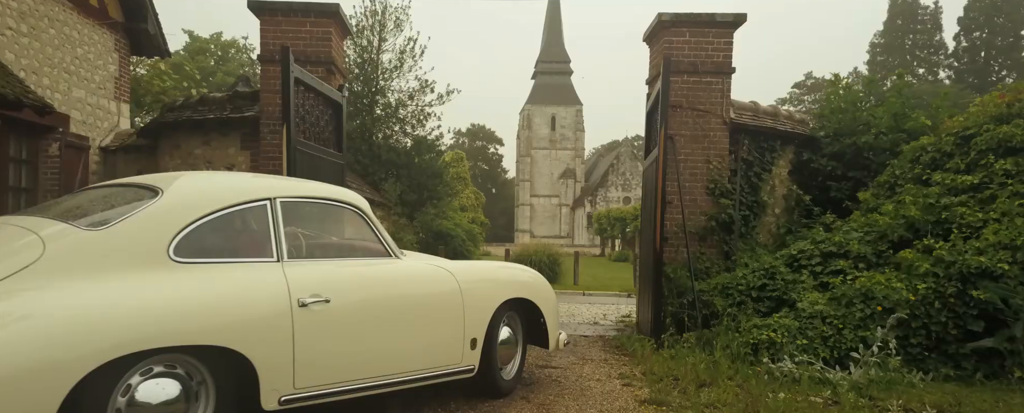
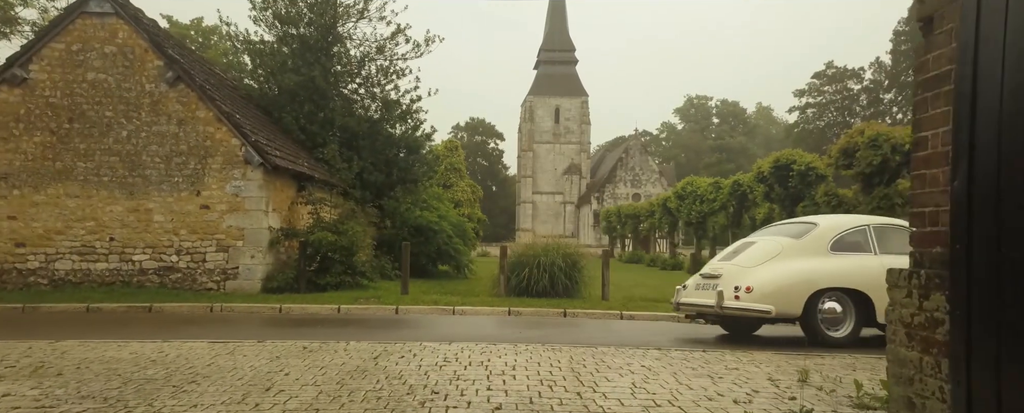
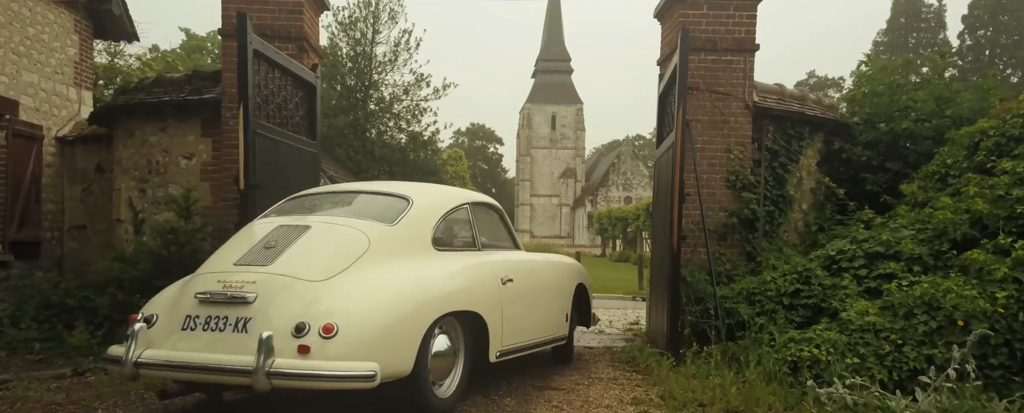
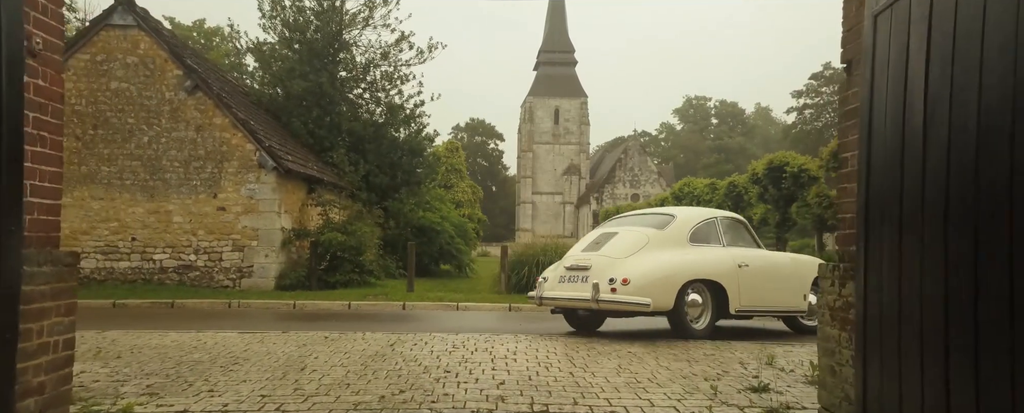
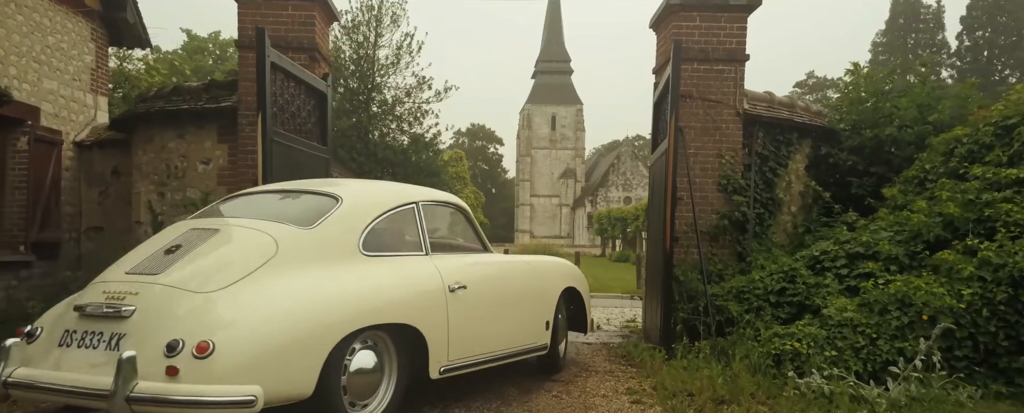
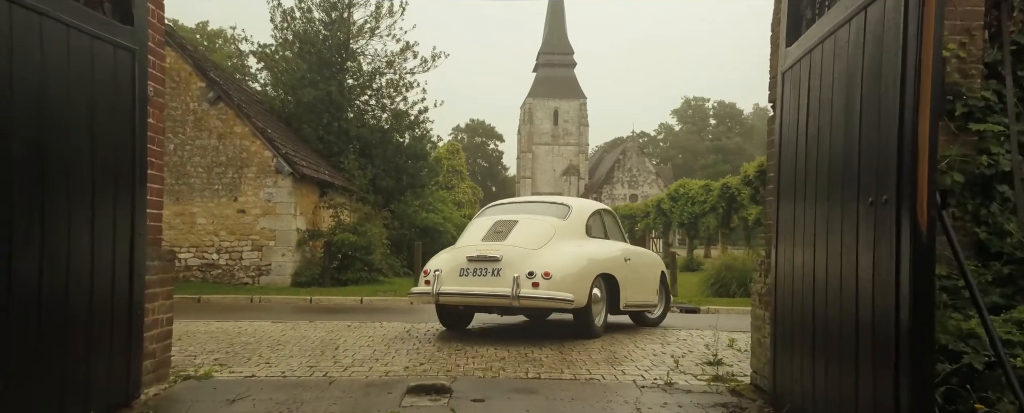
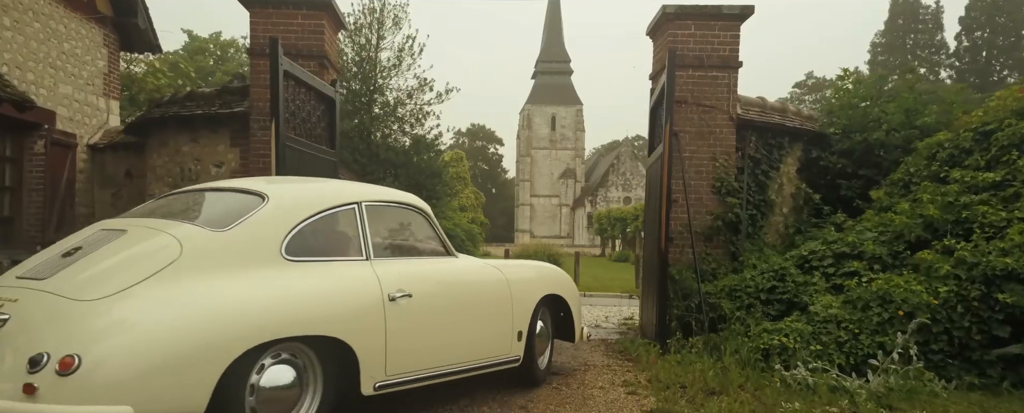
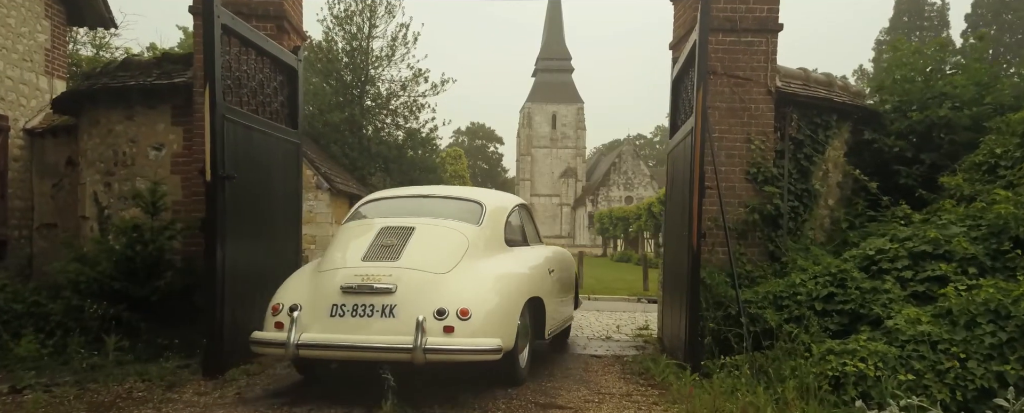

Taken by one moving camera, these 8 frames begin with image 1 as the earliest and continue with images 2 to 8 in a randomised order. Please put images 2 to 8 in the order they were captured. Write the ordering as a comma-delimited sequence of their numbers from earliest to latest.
7, 5, 3, 8, 6, 4, 2
